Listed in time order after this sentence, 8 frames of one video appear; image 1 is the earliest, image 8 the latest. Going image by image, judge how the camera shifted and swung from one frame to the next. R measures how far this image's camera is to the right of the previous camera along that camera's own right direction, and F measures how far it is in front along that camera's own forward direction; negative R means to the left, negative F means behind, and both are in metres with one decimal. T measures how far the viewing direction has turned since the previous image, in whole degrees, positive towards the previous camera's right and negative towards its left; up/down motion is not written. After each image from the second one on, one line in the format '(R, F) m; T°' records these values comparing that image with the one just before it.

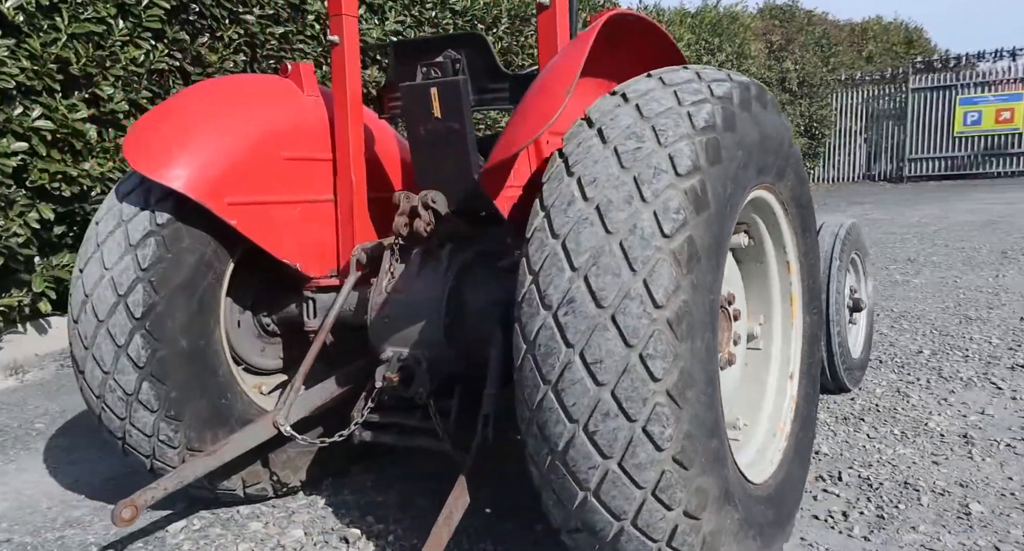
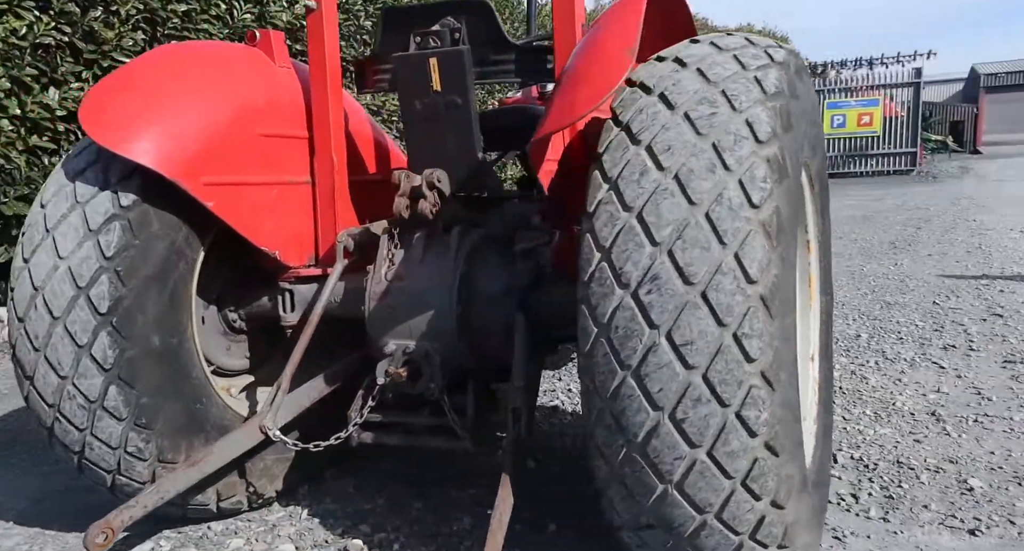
(-0.3, +0.2) m; +7°
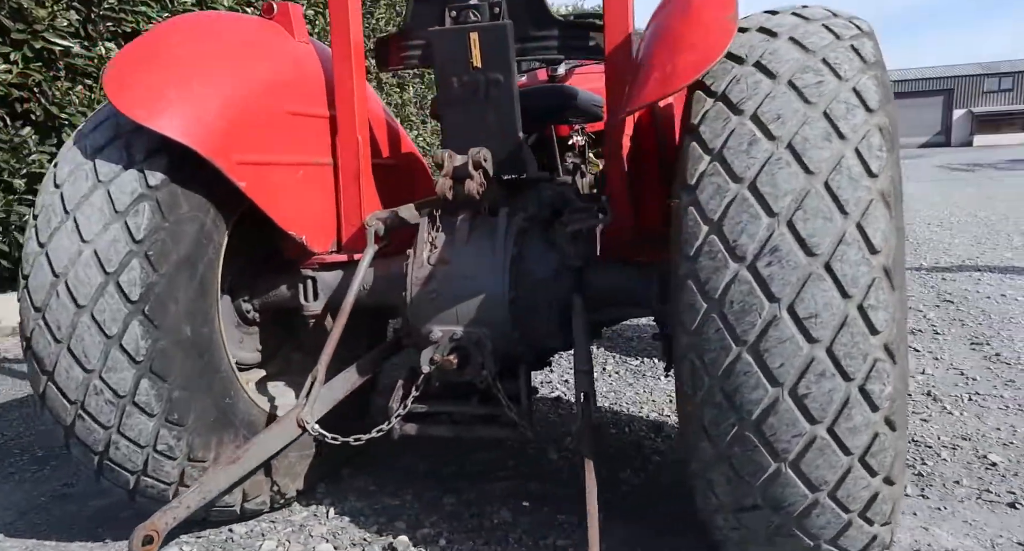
(-0.3, +0.1) m; +5°
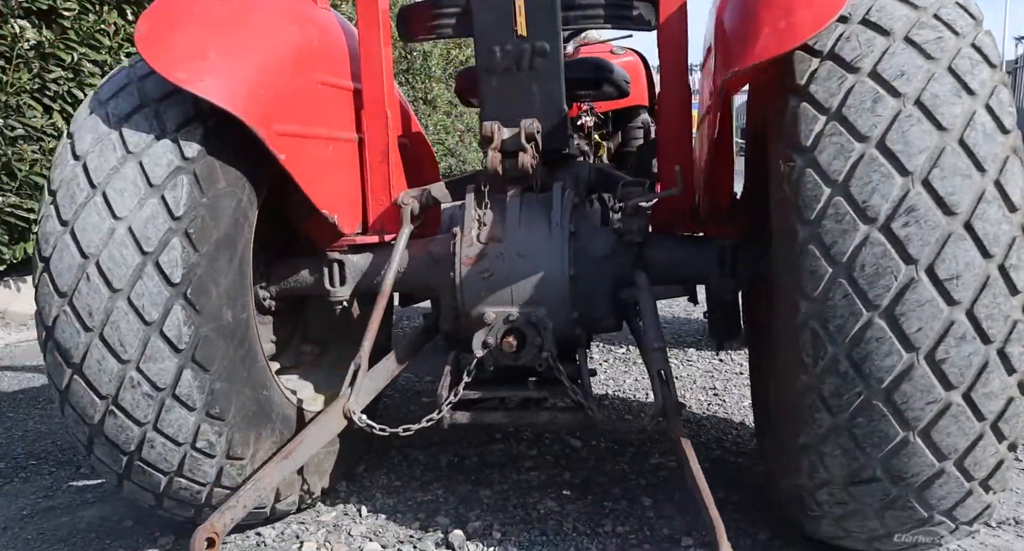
(-0.3, +0.1) m; +5°
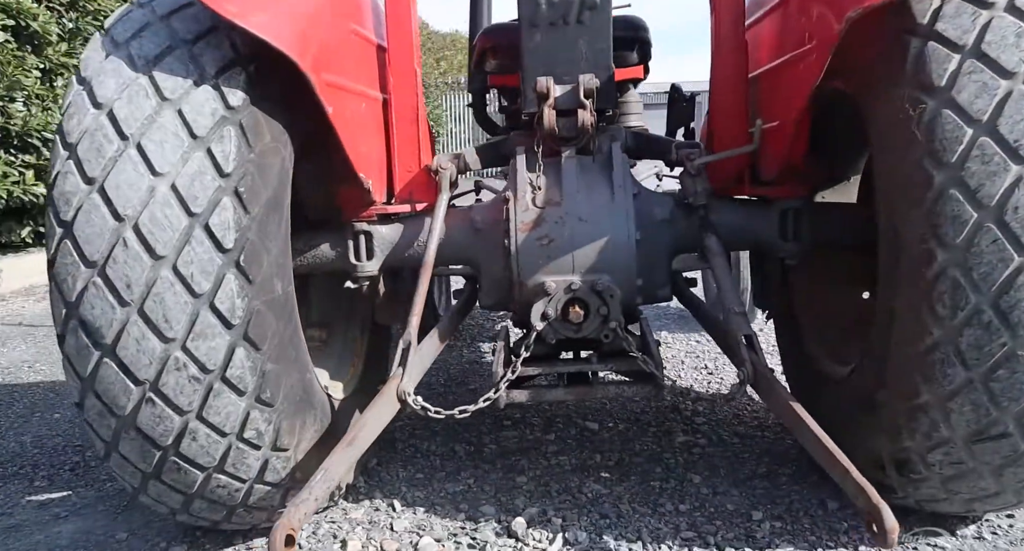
(-0.4, +0.2) m; +7°
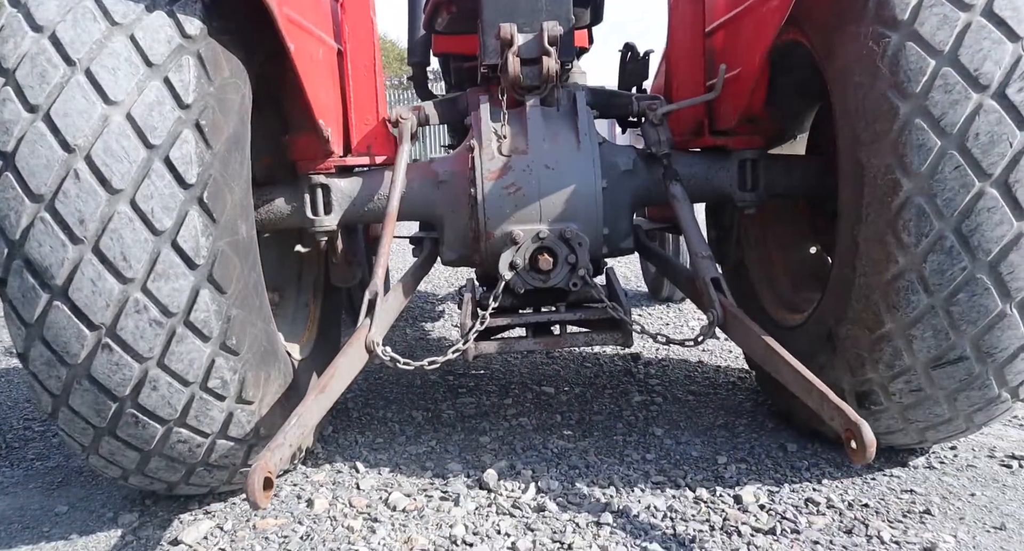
(-0.1, 0.0) m; +6°
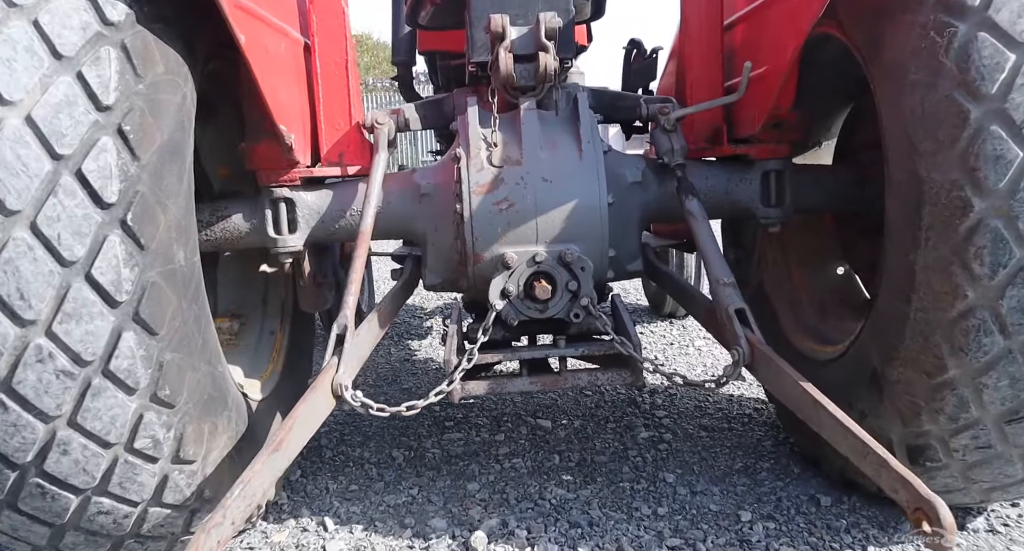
(0.0, +0.3) m; +1°
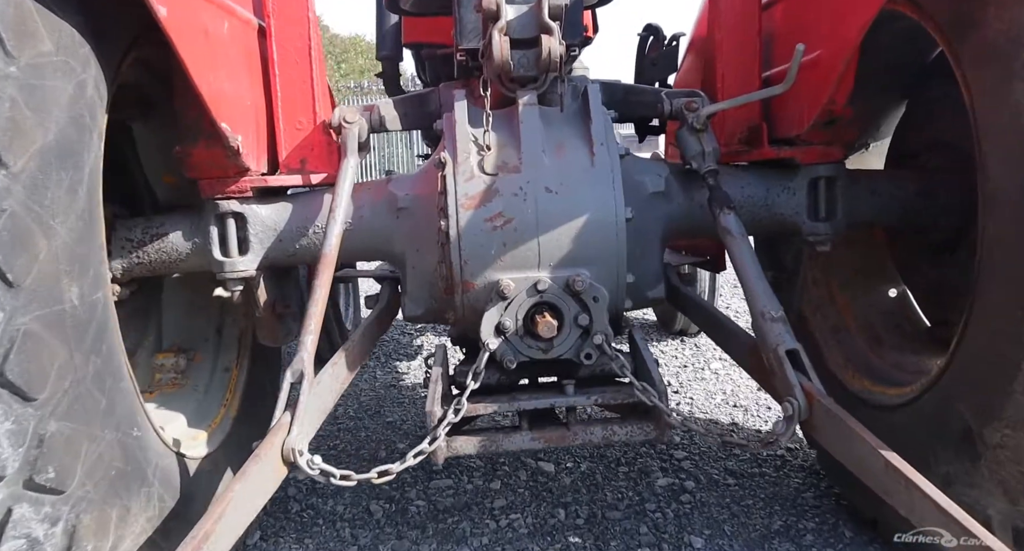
(0.0, +0.3) m; 0°
